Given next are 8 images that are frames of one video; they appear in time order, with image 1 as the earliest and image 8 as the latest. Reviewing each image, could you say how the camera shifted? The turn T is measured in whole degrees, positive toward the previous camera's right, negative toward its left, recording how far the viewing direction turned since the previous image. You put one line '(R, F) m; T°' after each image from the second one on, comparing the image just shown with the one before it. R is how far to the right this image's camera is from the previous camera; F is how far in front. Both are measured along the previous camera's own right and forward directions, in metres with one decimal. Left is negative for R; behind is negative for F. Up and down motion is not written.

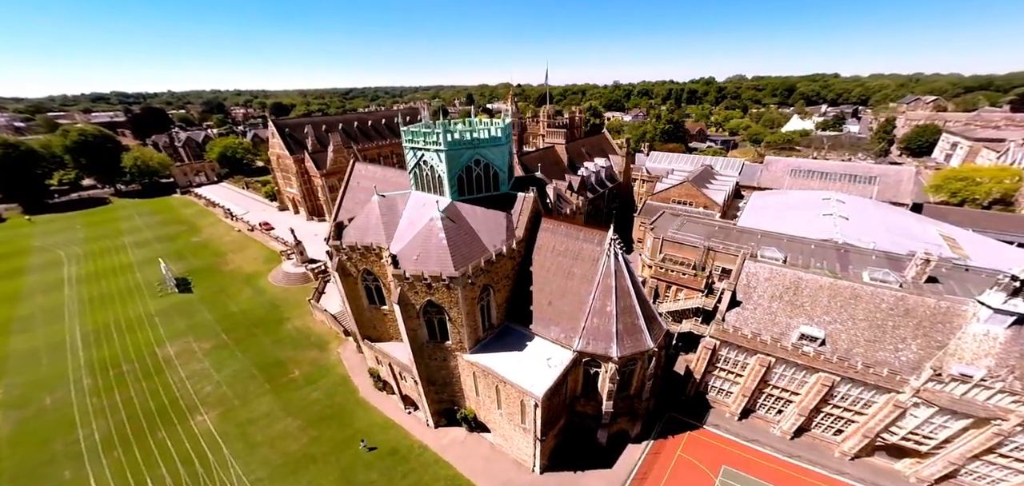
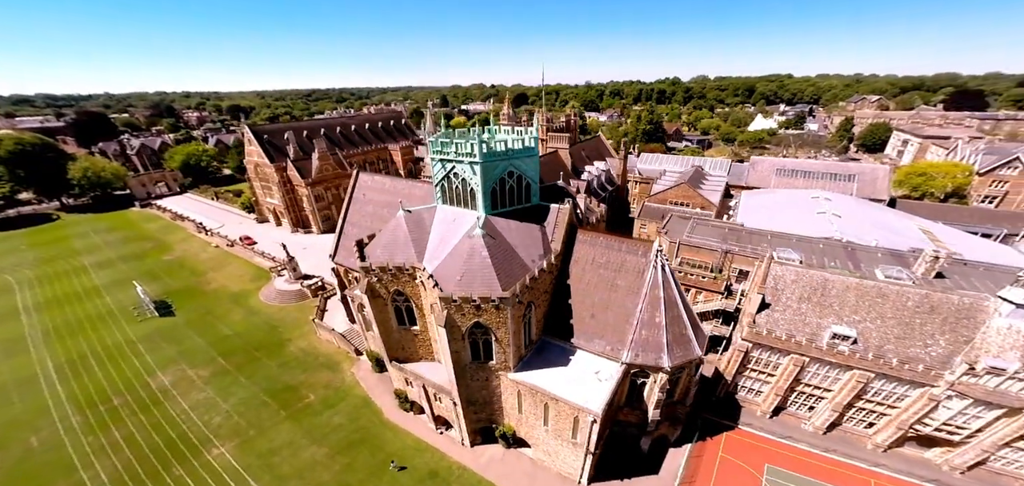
(-4.2, +0.7) m; +4°
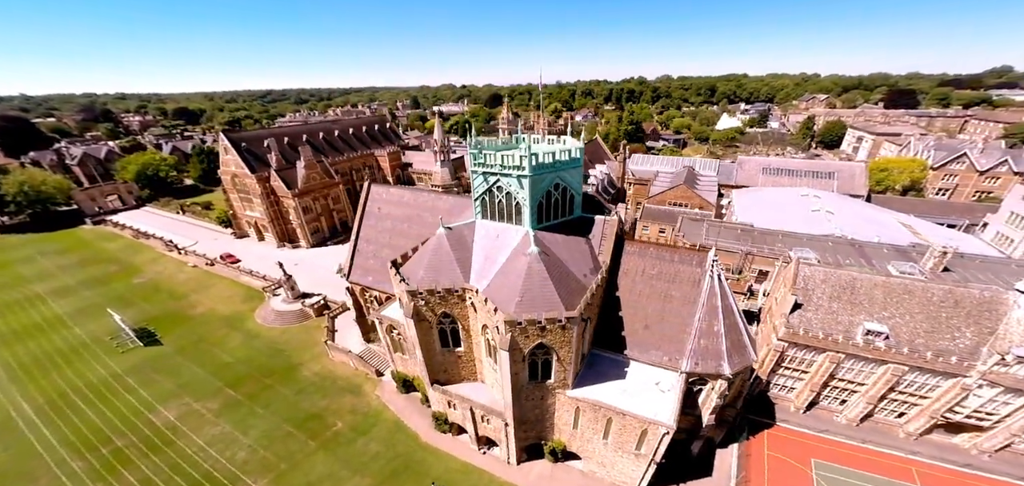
(-5.0, +0.8) m; +5°
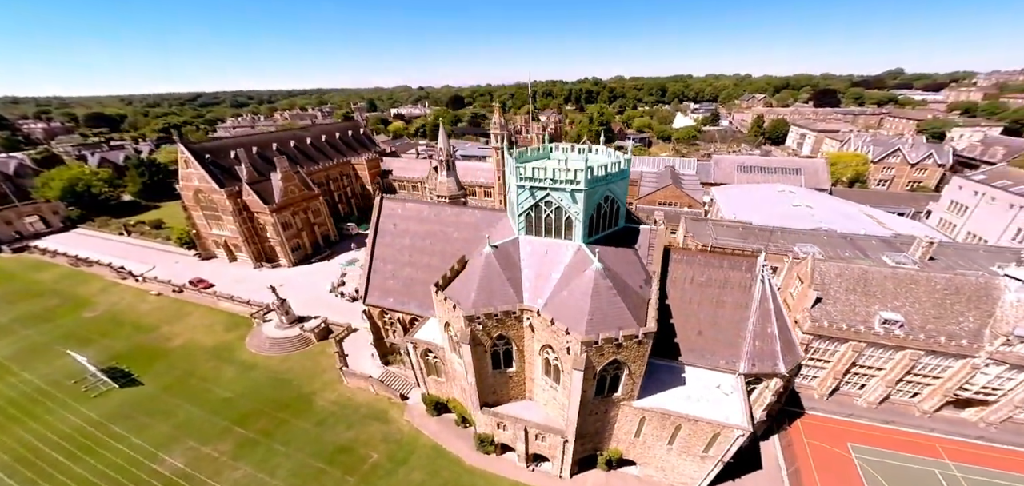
(-5.8, +0.9) m; +6°
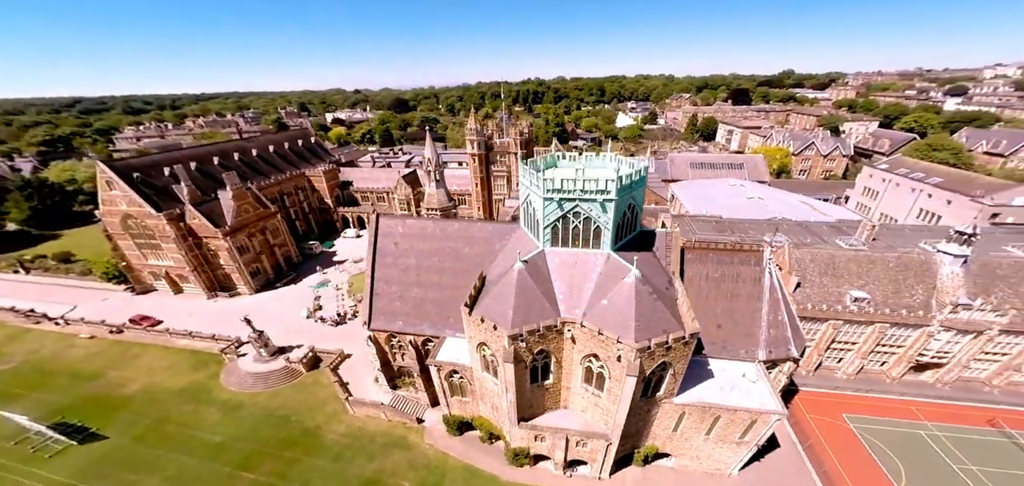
(-5.3, +0.6) m; +8°
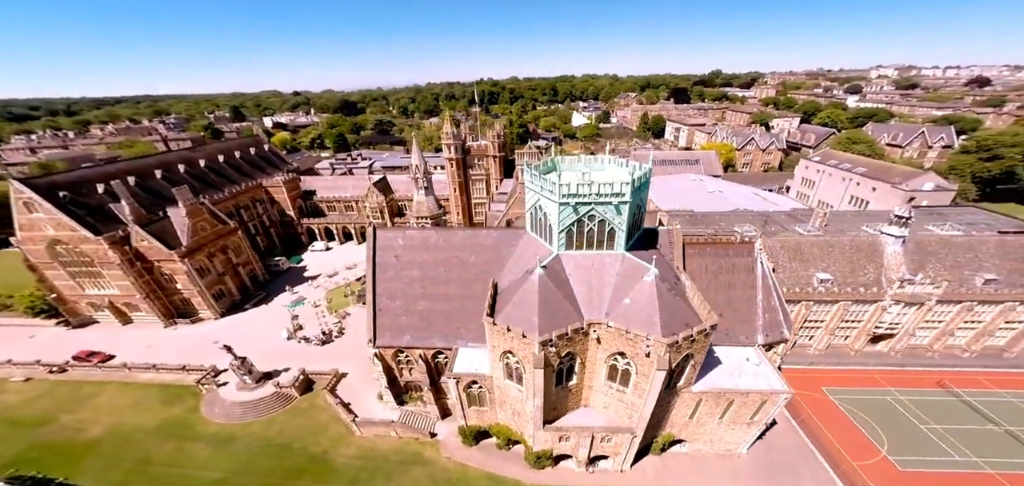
(-4.0, +0.2) m; +7°
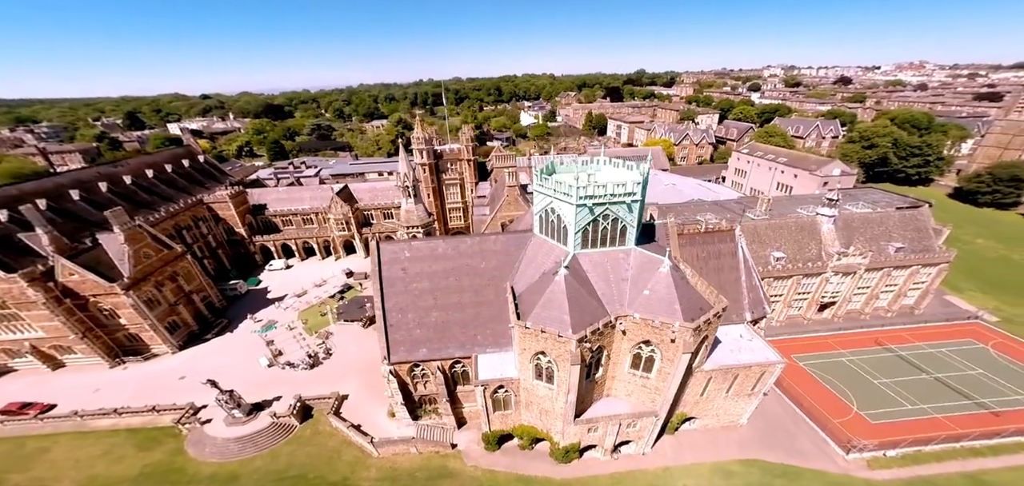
(-5.1, 0.0) m; +9°
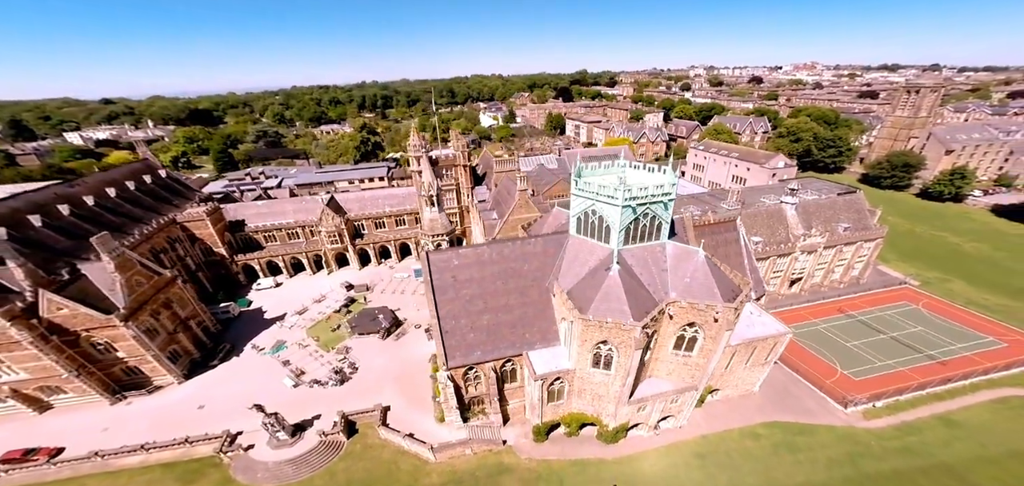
(-7.5, -1.2) m; +7°
